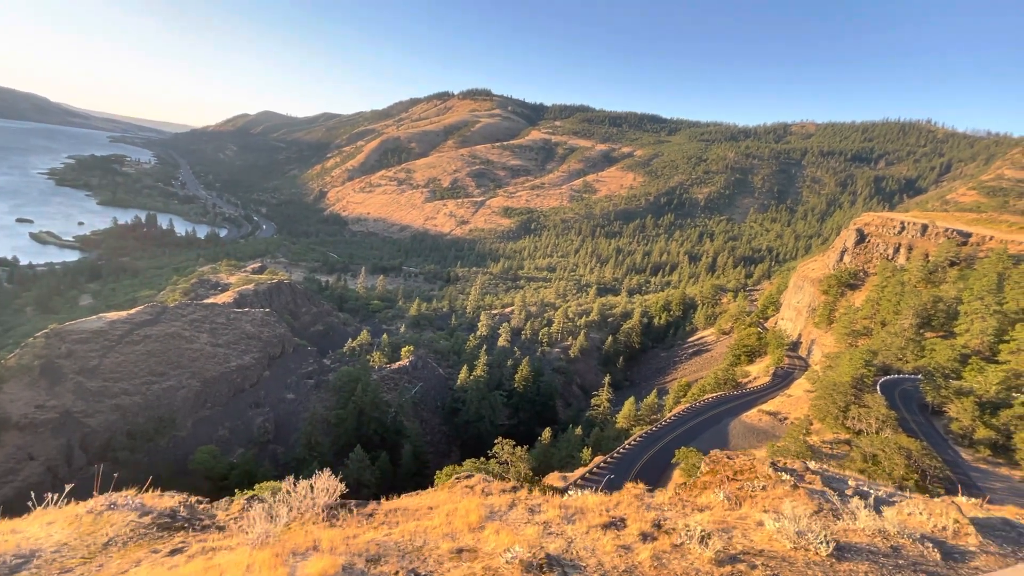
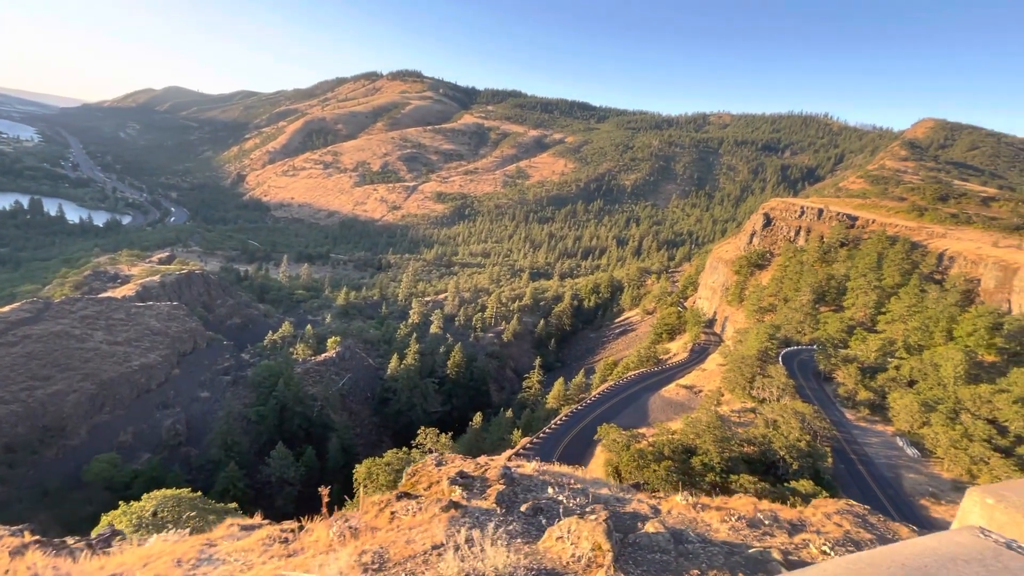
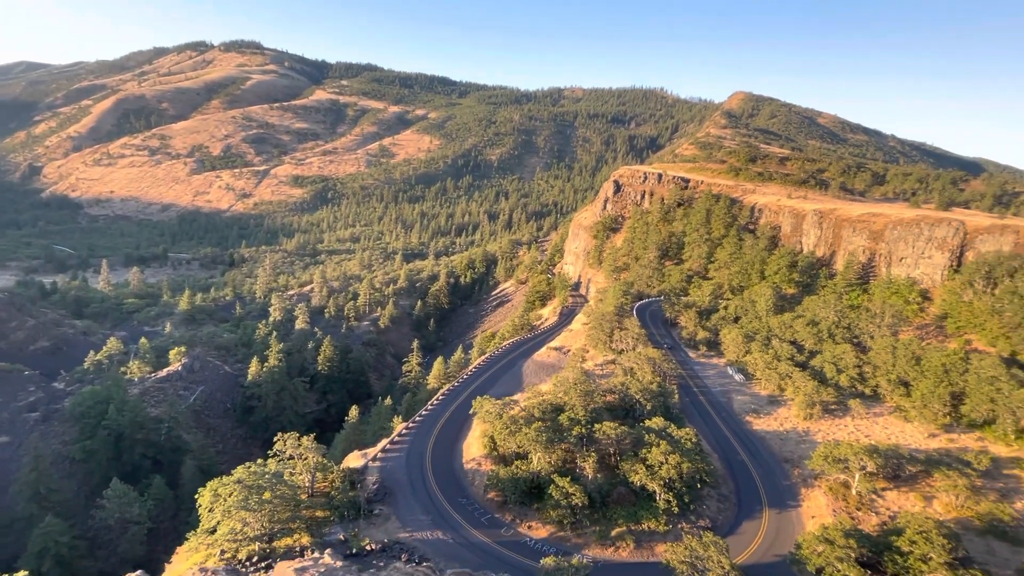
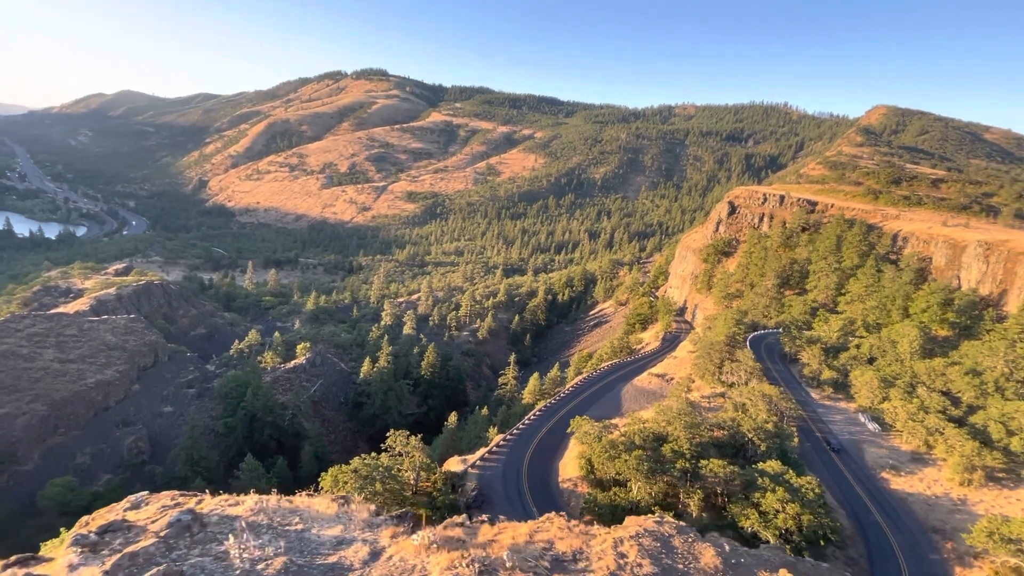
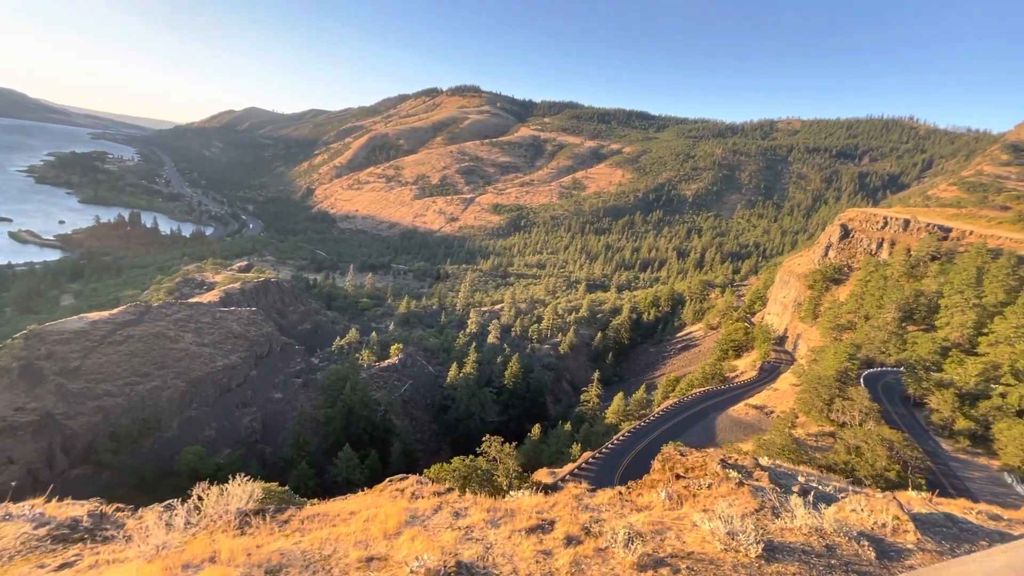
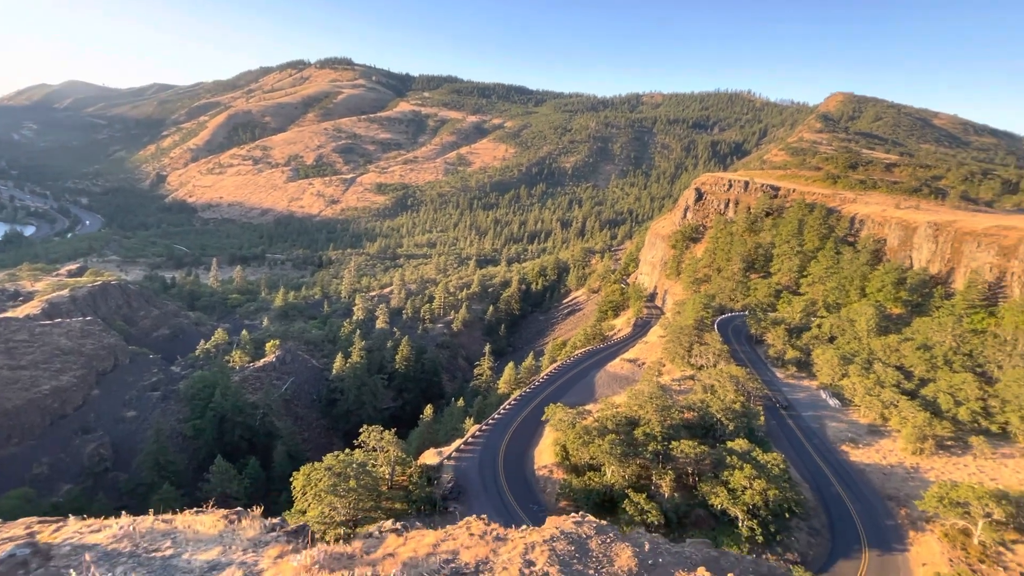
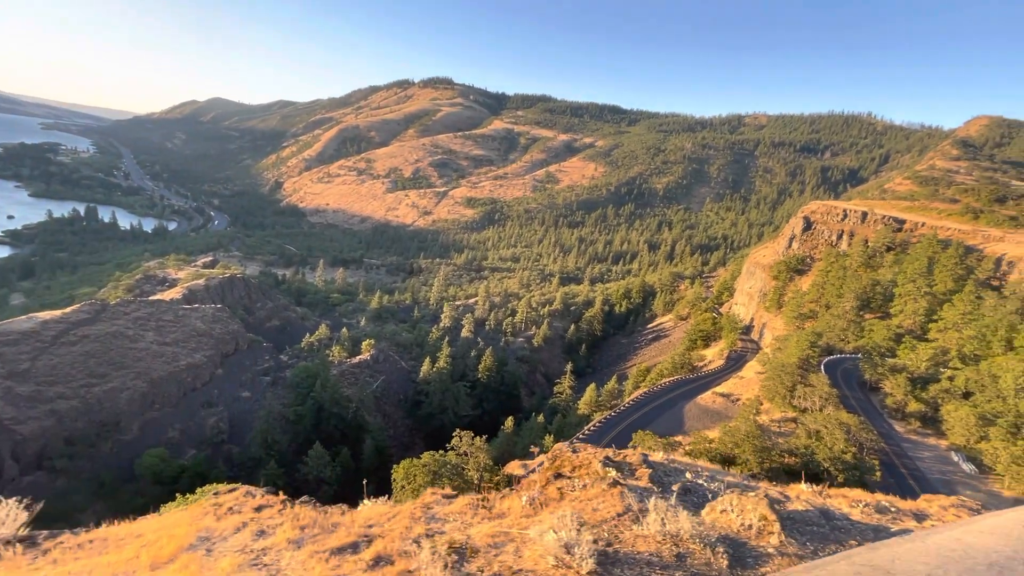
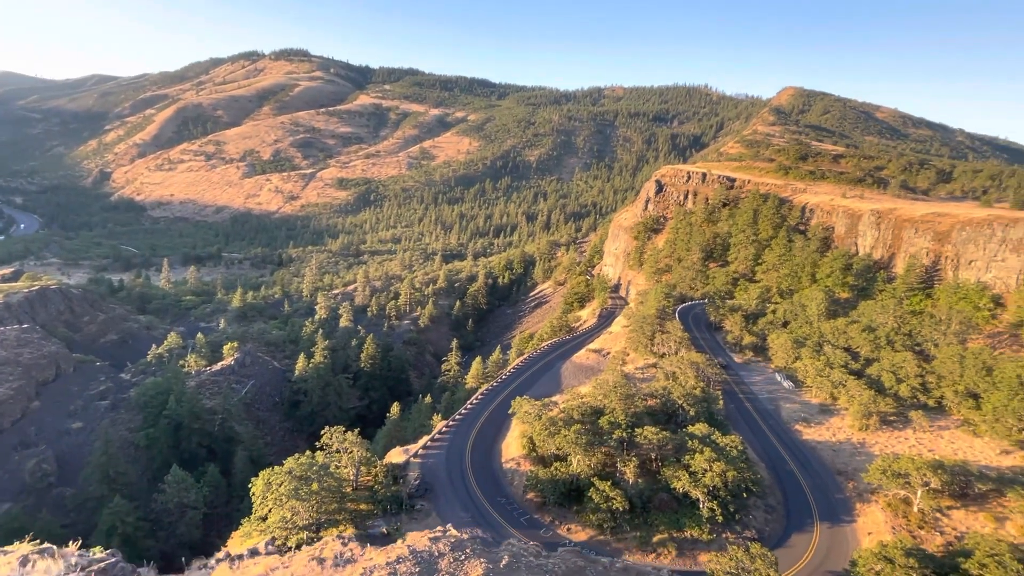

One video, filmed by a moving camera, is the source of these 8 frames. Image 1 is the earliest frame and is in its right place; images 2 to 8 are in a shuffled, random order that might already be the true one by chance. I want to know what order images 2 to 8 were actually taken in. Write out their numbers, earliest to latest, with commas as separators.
5, 7, 2, 4, 6, 8, 3
